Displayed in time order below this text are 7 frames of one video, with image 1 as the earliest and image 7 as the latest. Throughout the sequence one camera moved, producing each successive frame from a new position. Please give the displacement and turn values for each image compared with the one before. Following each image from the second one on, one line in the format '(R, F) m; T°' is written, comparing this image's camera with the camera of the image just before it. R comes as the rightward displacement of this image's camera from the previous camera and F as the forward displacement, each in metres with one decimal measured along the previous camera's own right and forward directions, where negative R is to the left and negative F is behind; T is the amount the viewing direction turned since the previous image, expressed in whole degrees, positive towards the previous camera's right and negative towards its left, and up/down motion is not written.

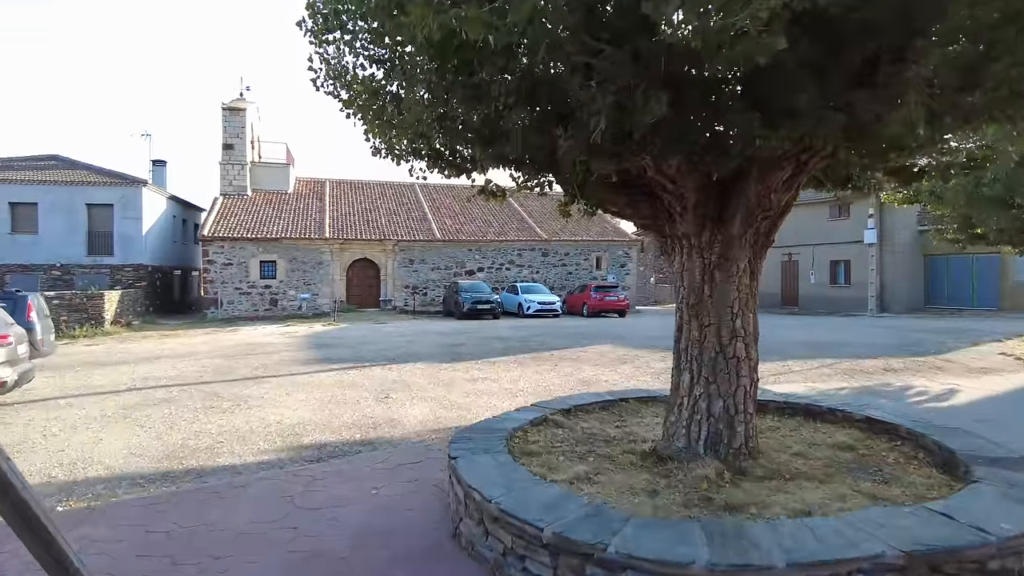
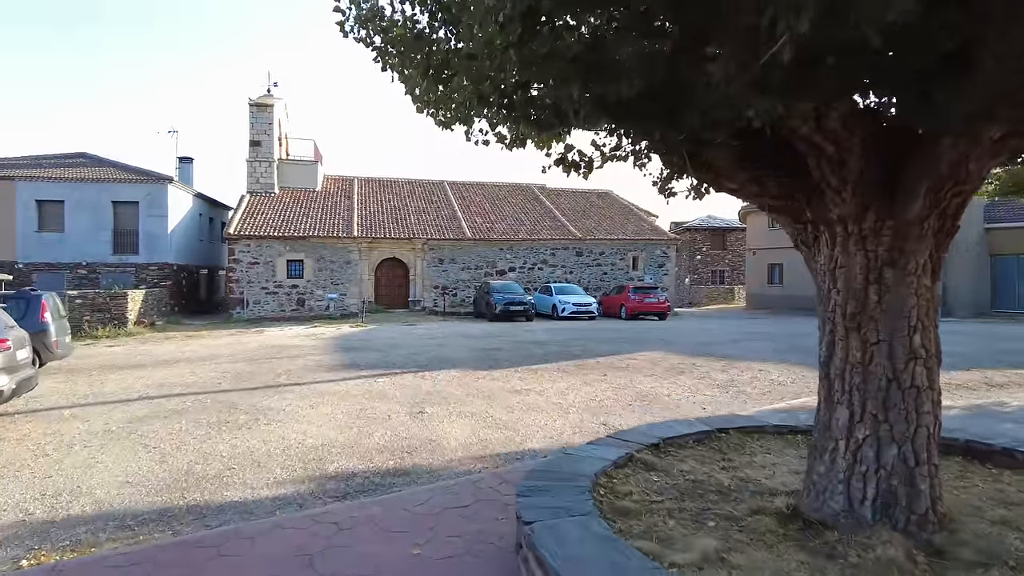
(-0.3, +0.9) m; -2°
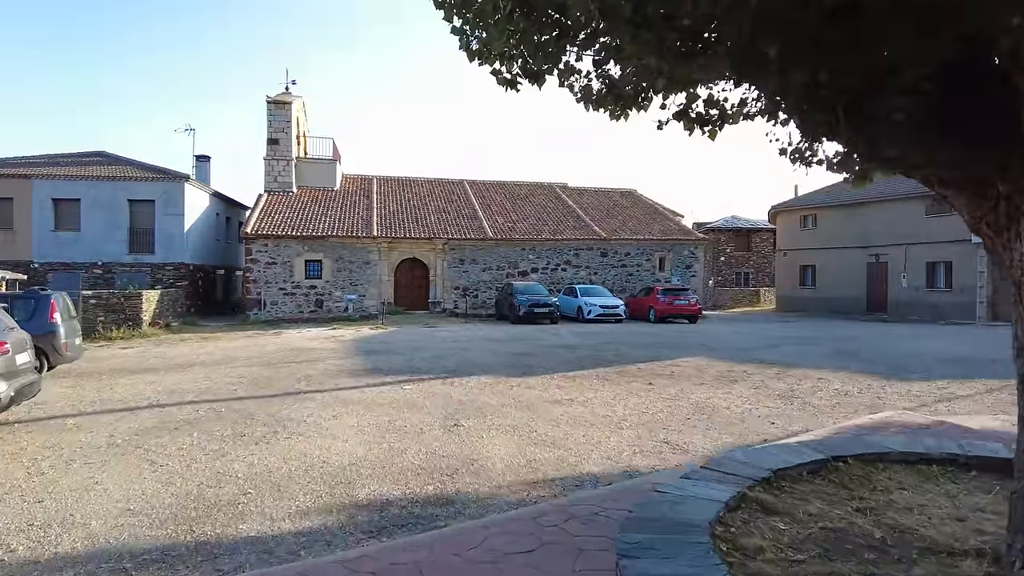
(-0.3, +0.7) m; -1°
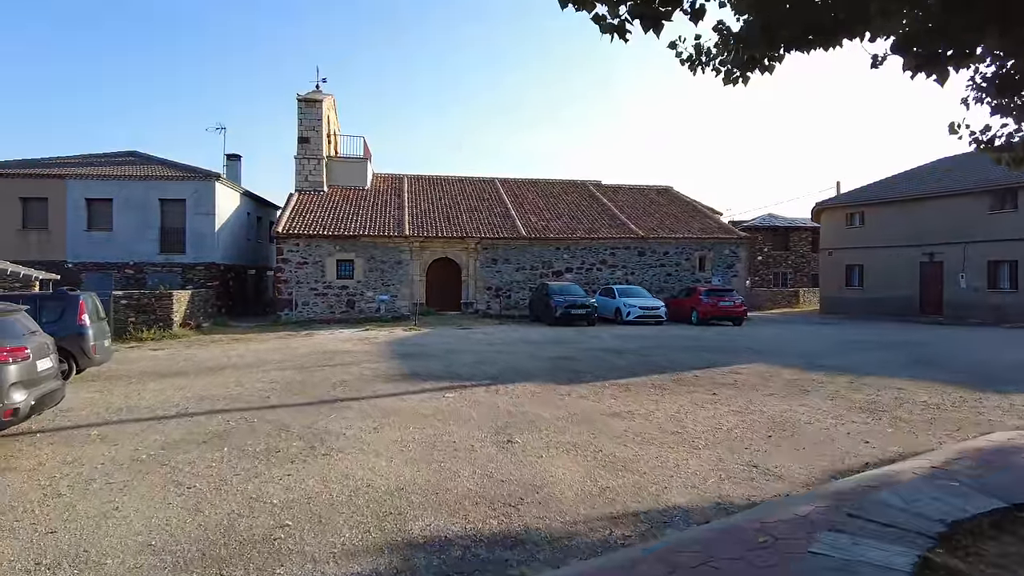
(-0.3, +0.6) m; -2°
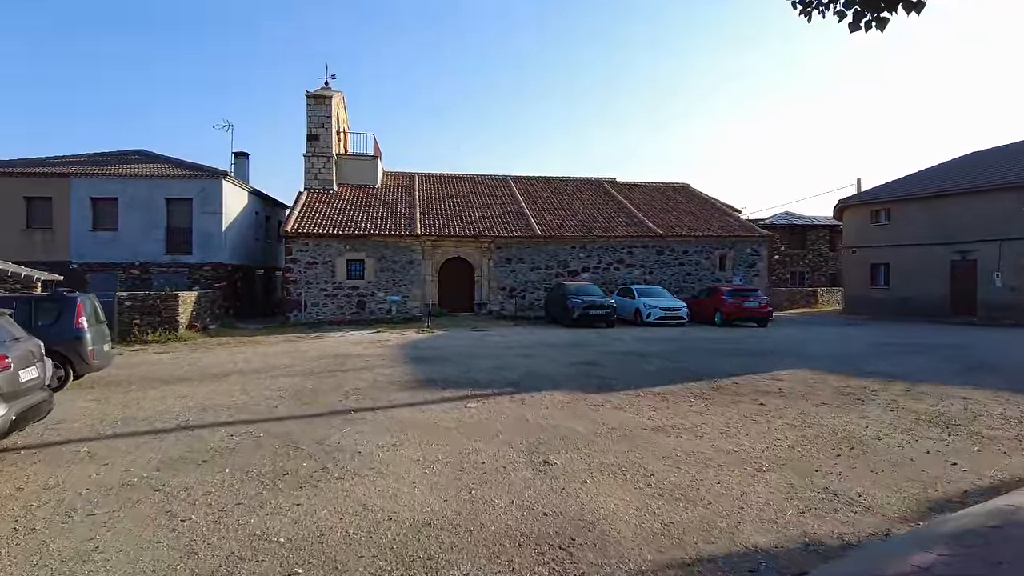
(-0.2, +0.6) m; -1°
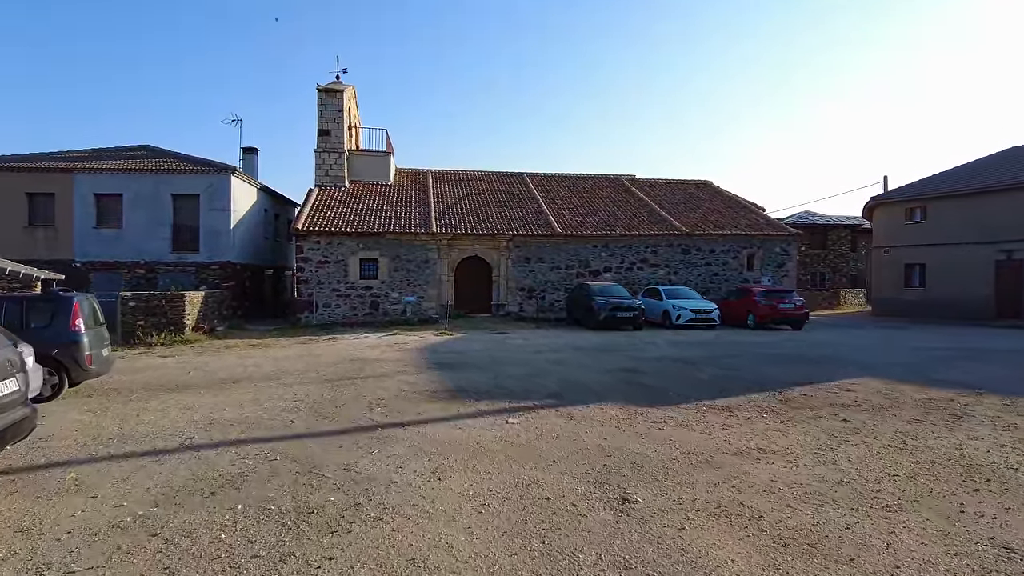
(-0.4, +0.9) m; -1°
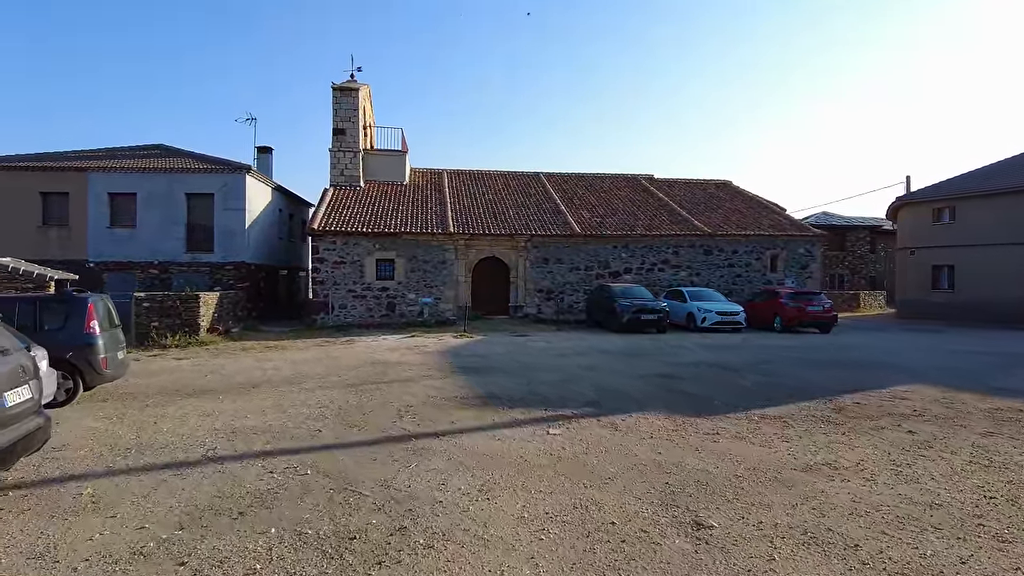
(-0.3, +0.4) m; -1°
